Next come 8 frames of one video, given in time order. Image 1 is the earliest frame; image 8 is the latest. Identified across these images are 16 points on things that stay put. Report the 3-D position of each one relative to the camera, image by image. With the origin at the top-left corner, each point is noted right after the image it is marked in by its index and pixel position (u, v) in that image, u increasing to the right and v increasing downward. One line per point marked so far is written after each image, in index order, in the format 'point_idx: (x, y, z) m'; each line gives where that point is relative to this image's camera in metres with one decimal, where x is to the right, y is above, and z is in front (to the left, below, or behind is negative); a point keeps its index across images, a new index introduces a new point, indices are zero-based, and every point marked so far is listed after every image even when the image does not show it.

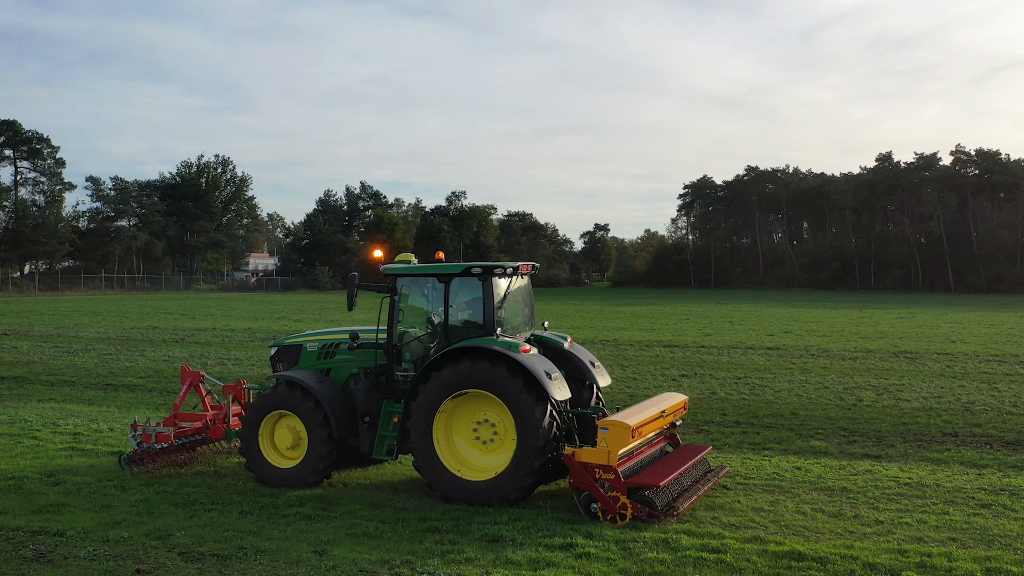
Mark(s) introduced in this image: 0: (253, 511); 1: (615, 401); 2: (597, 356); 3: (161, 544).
0: (-1.3, -1.1, +6.0) m
1: (+1.0, -1.0, +10.6) m
2: (+1.2, -0.9, +15.1) m
3: (-1.6, -1.2, +5.3) m
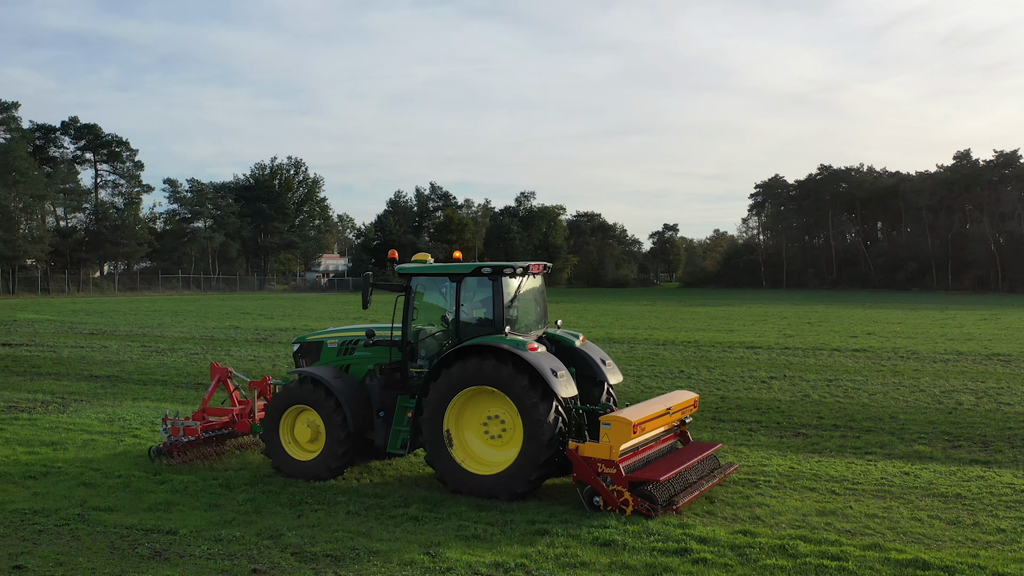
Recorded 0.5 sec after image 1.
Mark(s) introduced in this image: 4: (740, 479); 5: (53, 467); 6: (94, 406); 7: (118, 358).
0: (-0.8, -1.1, +6.0) m
1: (+1.8, -1.0, +10.4) m
2: (+2.3, -0.9, +14.9) m
3: (-1.1, -1.2, +5.3) m
4: (+1.4, -1.1, +6.9) m
5: (-2.8, -1.1, +7.1) m
6: (-3.7, -1.0, +10.2) m
7: (-4.9, -0.9, +14.4) m
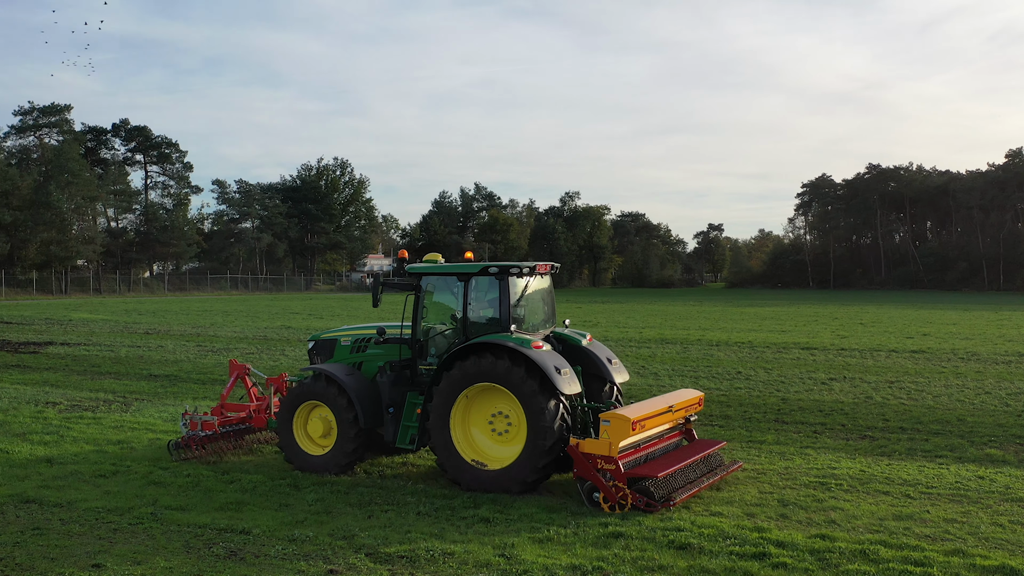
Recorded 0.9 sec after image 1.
0: (-0.4, -1.1, +5.9) m
1: (+2.3, -1.0, +10.3) m
2: (+2.9, -0.9, +14.8) m
3: (-0.8, -1.2, +5.3) m
4: (+1.7, -1.1, +6.8) m
5: (-2.4, -1.1, +7.1) m
6: (-3.1, -1.0, +10.2) m
7: (-4.2, -0.9, +14.5) m
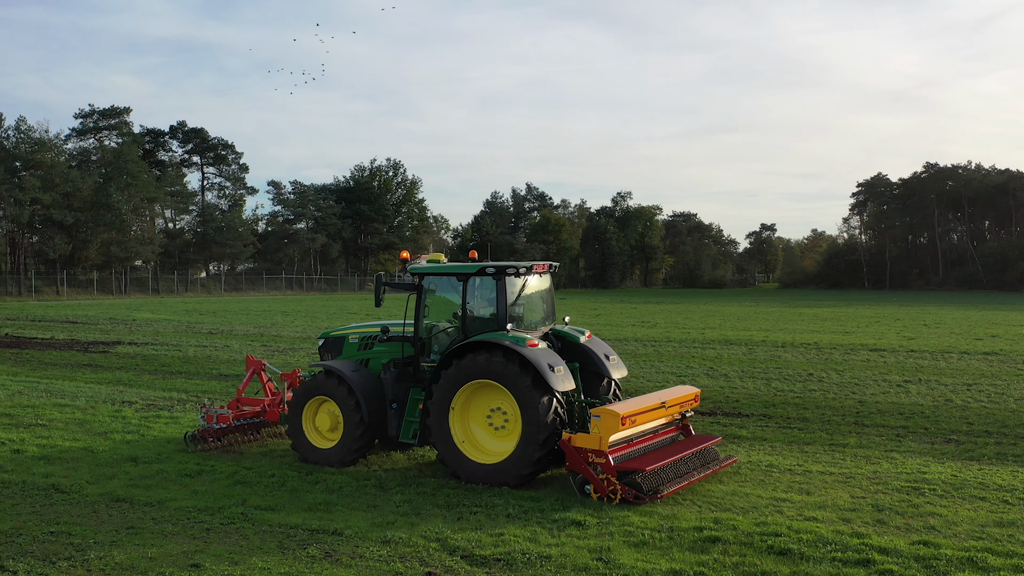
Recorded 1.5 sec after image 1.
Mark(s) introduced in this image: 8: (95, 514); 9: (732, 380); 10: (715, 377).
0: (0.0, -1.1, +5.9) m
1: (+2.9, -1.0, +10.1) m
2: (+3.8, -0.9, +14.6) m
3: (-0.3, -1.2, +5.3) m
4: (+2.2, -1.1, +6.7) m
5: (-1.9, -1.1, +7.2) m
6: (-2.5, -1.0, +10.3) m
7: (-3.4, -0.9, +14.6) m
8: (-2.1, -1.1, +5.9) m
9: (+2.3, -1.0, +12.0) m
10: (+2.1, -0.9, +12.3) m
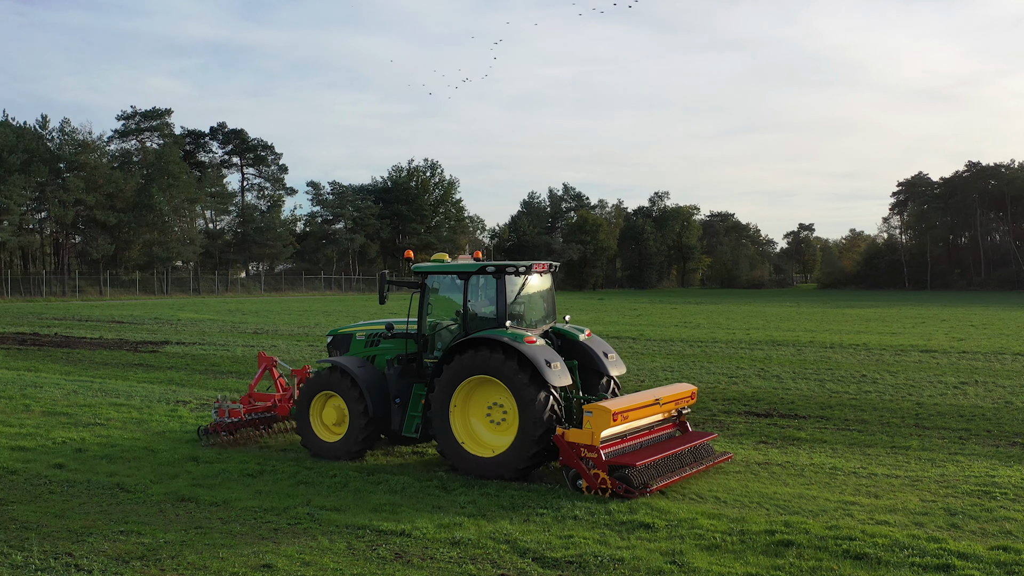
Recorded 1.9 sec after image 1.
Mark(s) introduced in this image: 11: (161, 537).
0: (+0.4, -1.1, +5.8) m
1: (+3.4, -1.0, +10.0) m
2: (+4.3, -0.9, +14.5) m
3: (0.0, -1.2, +5.2) m
4: (+2.6, -1.1, +6.6) m
5: (-1.5, -1.1, +7.2) m
6: (-2.0, -1.0, +10.3) m
7: (-2.8, -0.9, +14.7) m
8: (-1.8, -1.1, +6.0) m
9: (+2.8, -1.0, +11.9) m
10: (+2.7, -0.9, +12.2) m
11: (-1.6, -1.2, +5.4) m
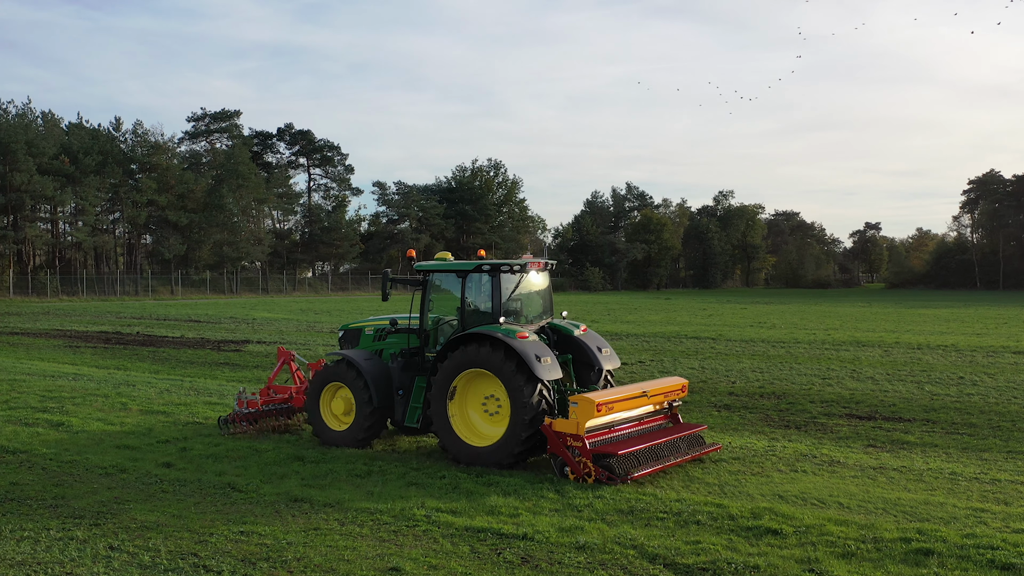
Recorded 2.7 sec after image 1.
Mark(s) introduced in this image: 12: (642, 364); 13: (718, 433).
0: (+1.0, -1.1, +5.7) m
1: (+4.2, -1.0, +9.7) m
2: (+5.4, -0.9, +14.1) m
3: (+0.6, -1.2, +5.1) m
4: (+3.2, -1.1, +6.3) m
5: (-0.8, -1.1, +7.1) m
6: (-1.2, -1.0, +10.3) m
7: (-1.8, -0.9, +14.7) m
8: (-1.2, -1.1, +5.9) m
9: (+3.7, -1.0, +11.6) m
10: (+3.6, -0.9, +12.0) m
11: (-1.1, -1.2, +5.4) m
12: (+1.5, -0.9, +13.8) m
13: (+1.5, -1.1, +8.7) m
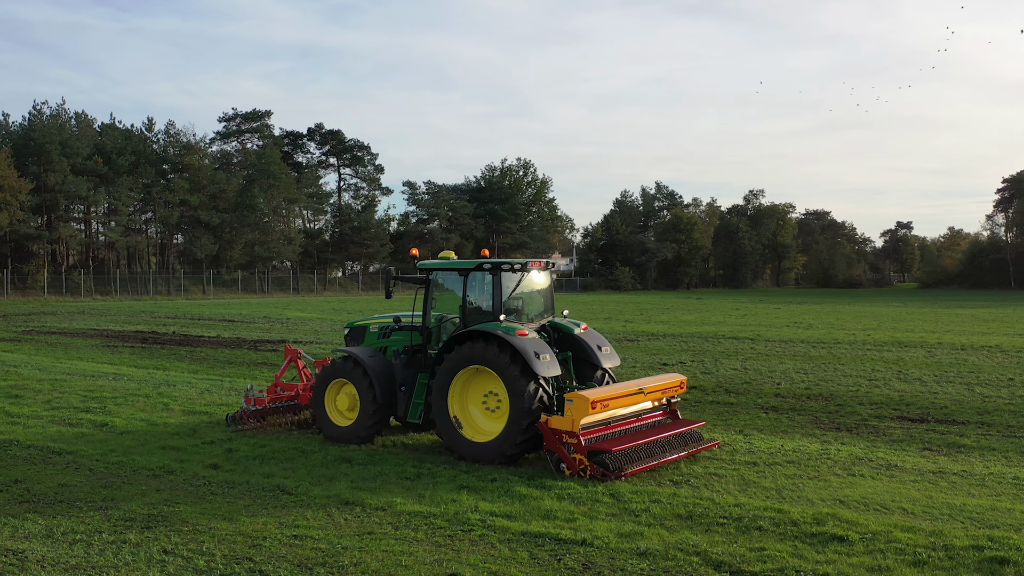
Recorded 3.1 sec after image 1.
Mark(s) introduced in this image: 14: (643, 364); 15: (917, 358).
0: (+1.2, -1.1, +5.6) m
1: (+4.5, -1.0, +9.5) m
2: (+5.8, -0.9, +13.9) m
3: (+0.8, -1.2, +5.0) m
4: (+3.5, -1.1, +6.1) m
5: (-0.5, -1.1, +7.0) m
6: (-0.8, -1.0, +10.2) m
7: (-1.3, -0.9, +14.6) m
8: (-0.9, -1.1, +5.8) m
9: (+4.1, -1.0, +11.4) m
10: (+4.0, -0.9, +11.8) m
11: (-0.8, -1.2, +5.3) m
12: (+2.0, -0.9, +13.6) m
13: (+1.9, -1.1, +8.6) m
14: (+1.6, -0.9, +13.6) m
15: (+4.9, -0.9, +14.4) m
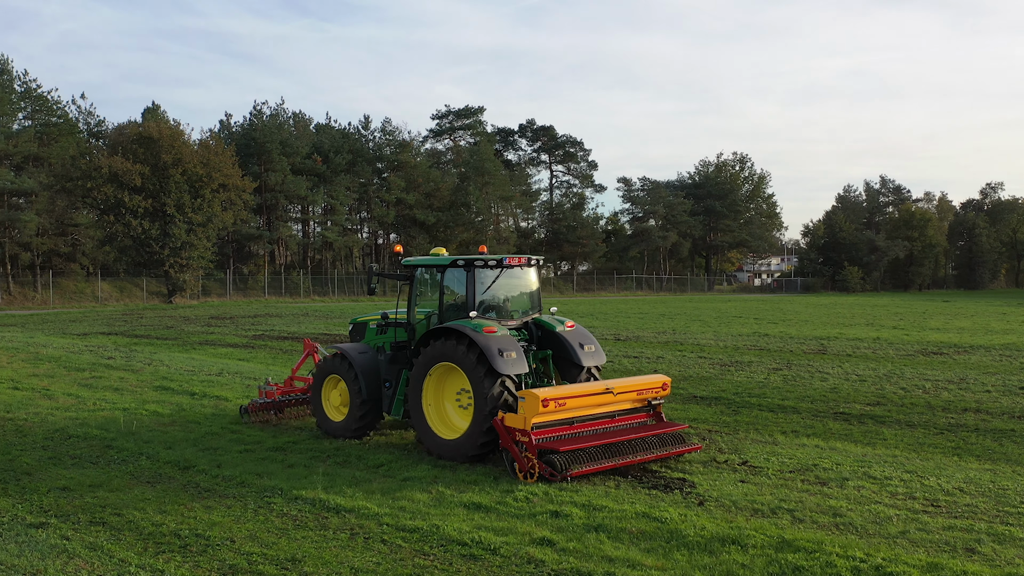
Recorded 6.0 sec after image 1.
0: (+2.9, -1.2, +3.1) m
1: (+6.8, -1.1, +6.5) m
2: (+8.8, -0.9, +10.6) m
3: (+2.4, -1.2, +2.6) m
4: (+5.2, -1.2, +3.3) m
5: (+1.4, -1.1, +4.9) m
6: (+1.6, -1.1, +8.1) m
7: (+1.9, -0.9, +12.5) m
8: (+0.9, -1.2, +3.7) m
9: (+6.7, -1.0, +8.4) m
10: (+6.6, -1.0, +8.8) m
11: (+0.9, -1.2, +3.2) m
12: (+5.0, -0.9, +11.0) m
13: (+4.0, -1.1, +6.0) m
14: (+4.6, -0.9, +11.0) m
15: (+8.0, -0.9, +11.3) m
